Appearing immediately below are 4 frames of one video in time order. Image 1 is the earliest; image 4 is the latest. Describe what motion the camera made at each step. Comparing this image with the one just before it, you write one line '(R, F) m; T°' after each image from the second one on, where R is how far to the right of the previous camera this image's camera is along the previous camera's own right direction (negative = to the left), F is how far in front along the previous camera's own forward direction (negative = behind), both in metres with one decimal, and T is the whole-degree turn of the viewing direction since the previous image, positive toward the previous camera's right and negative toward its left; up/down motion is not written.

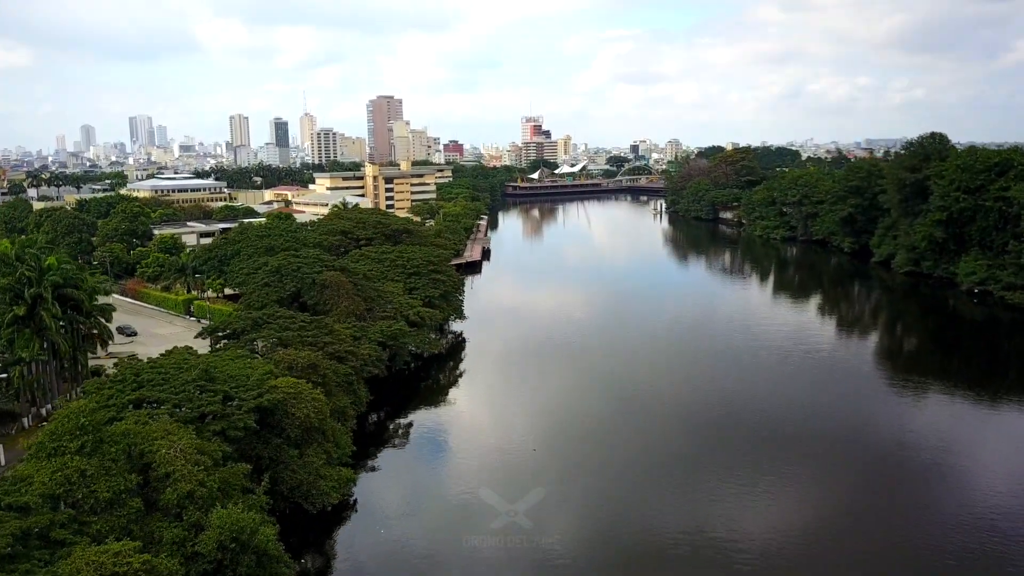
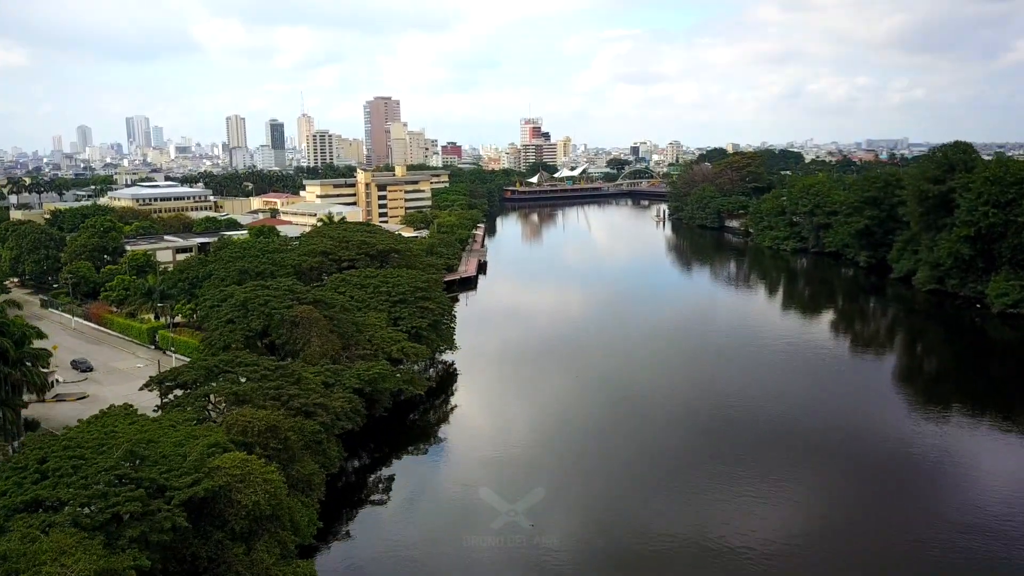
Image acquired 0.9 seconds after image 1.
(0.0, +0.7) m; 0°
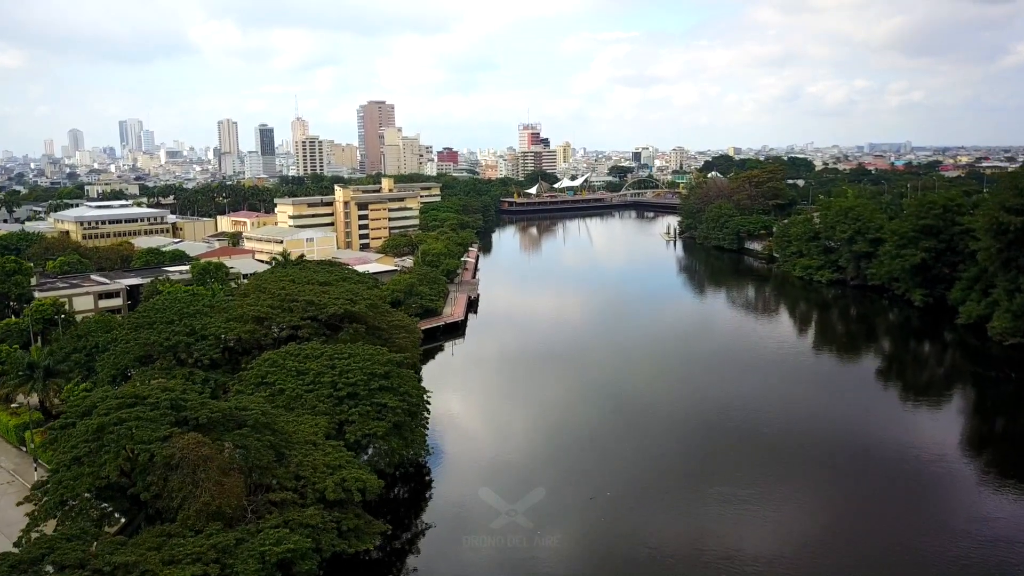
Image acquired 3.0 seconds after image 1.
(+0.1, +1.7) m; 0°
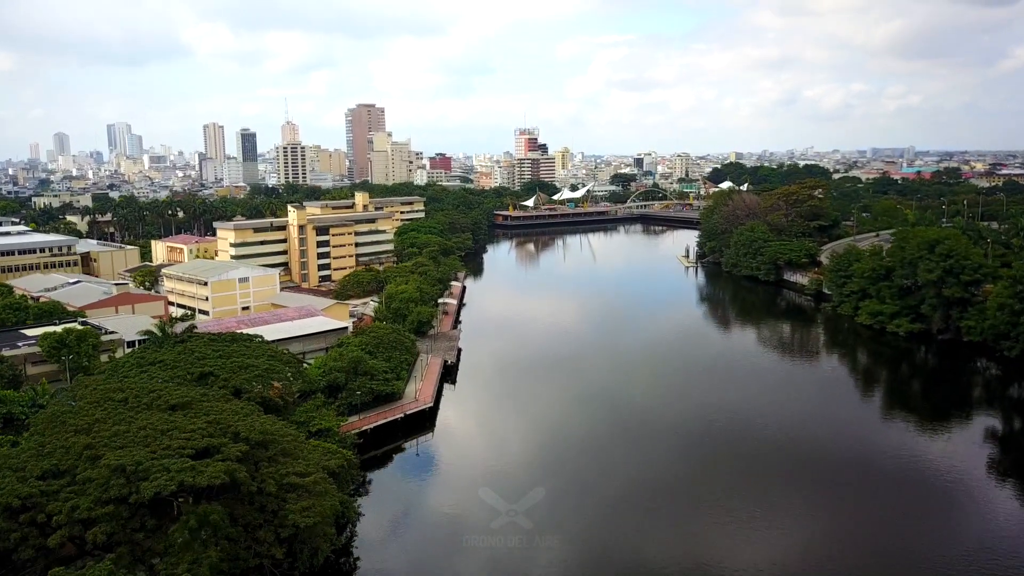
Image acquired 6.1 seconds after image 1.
(+0.1, +2.6) m; 0°
